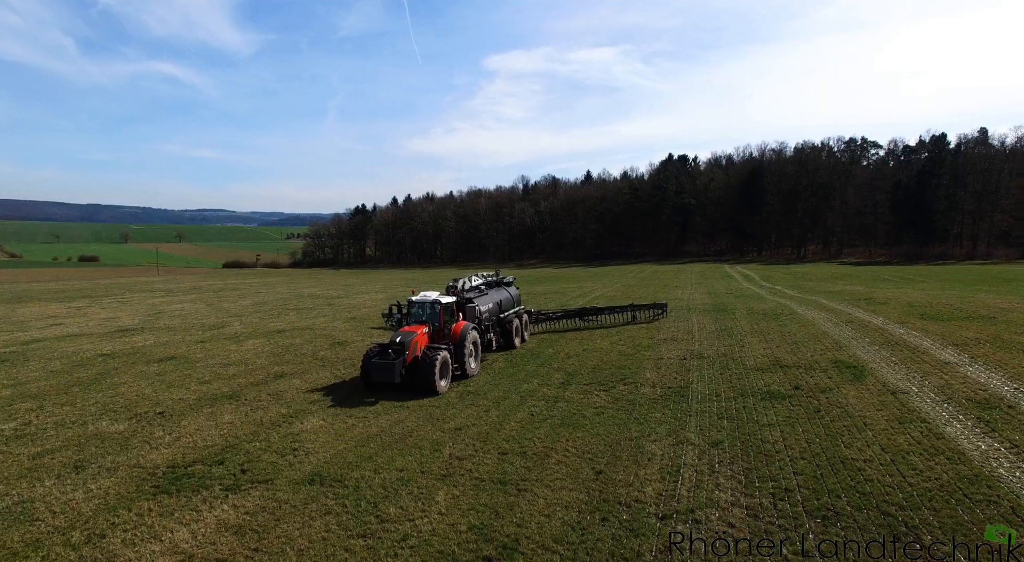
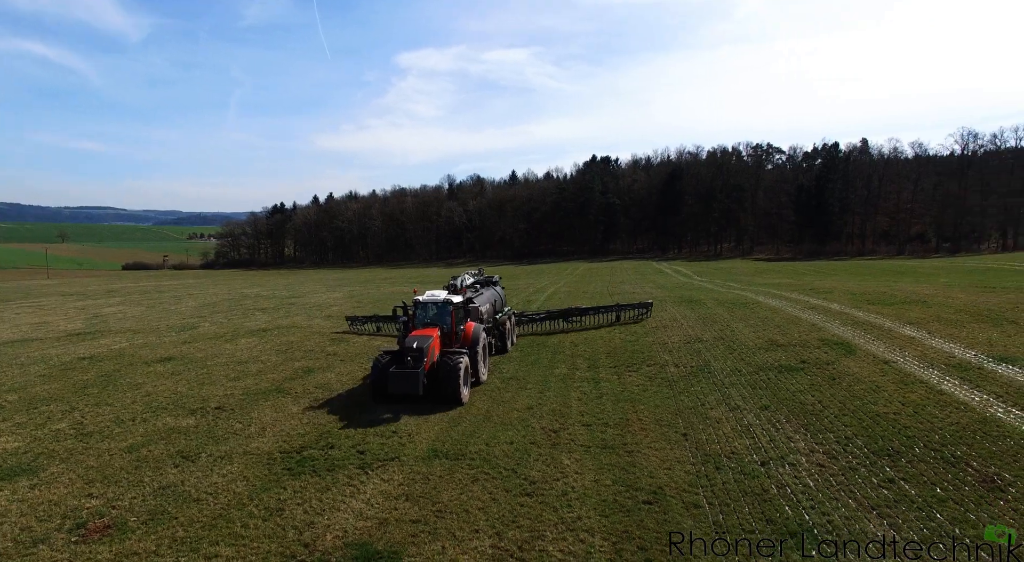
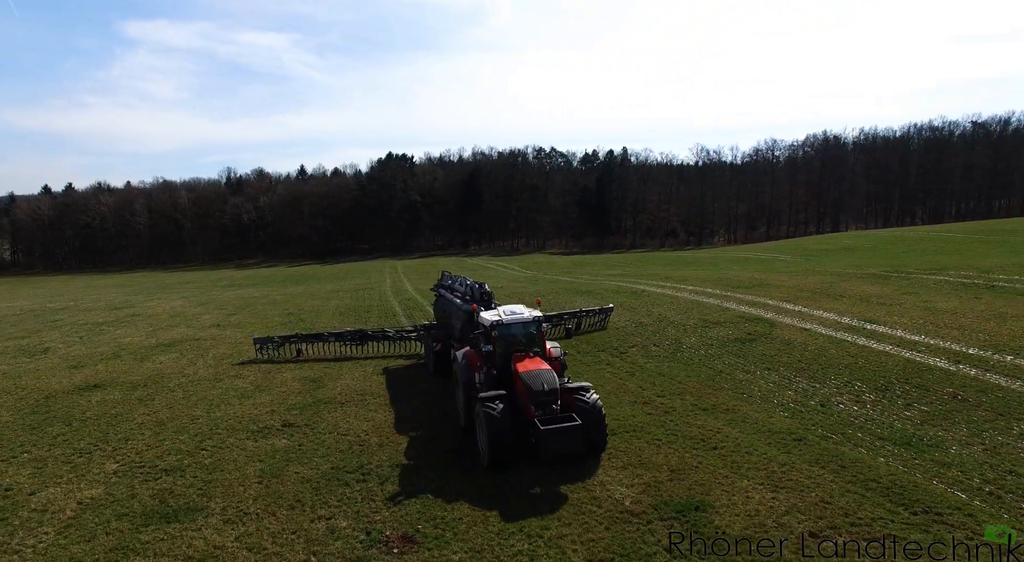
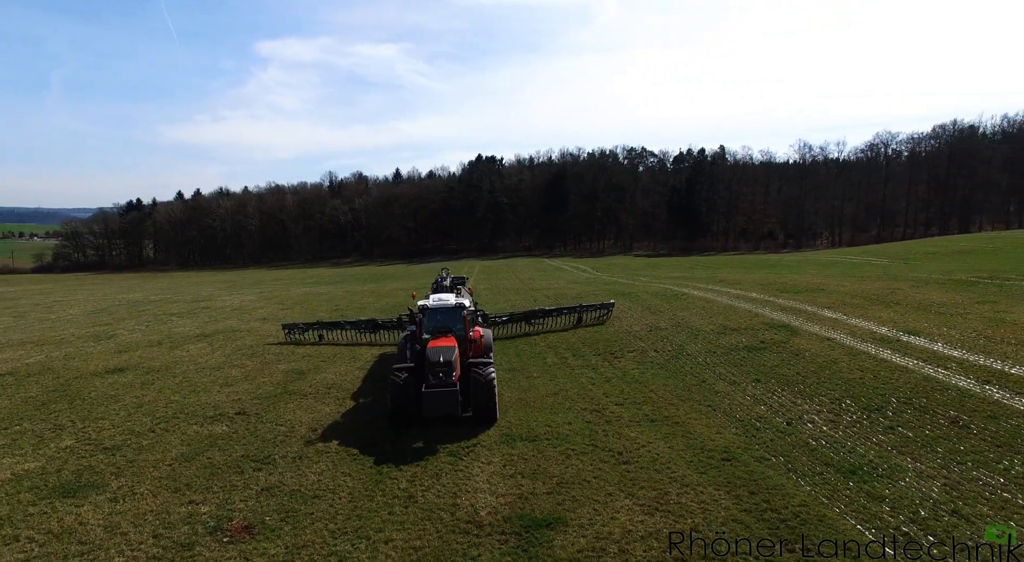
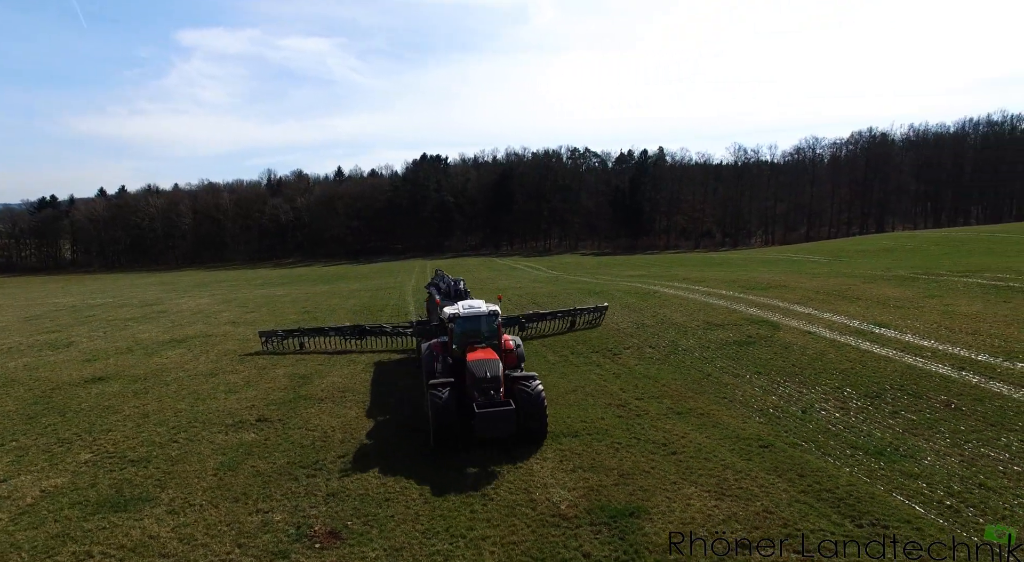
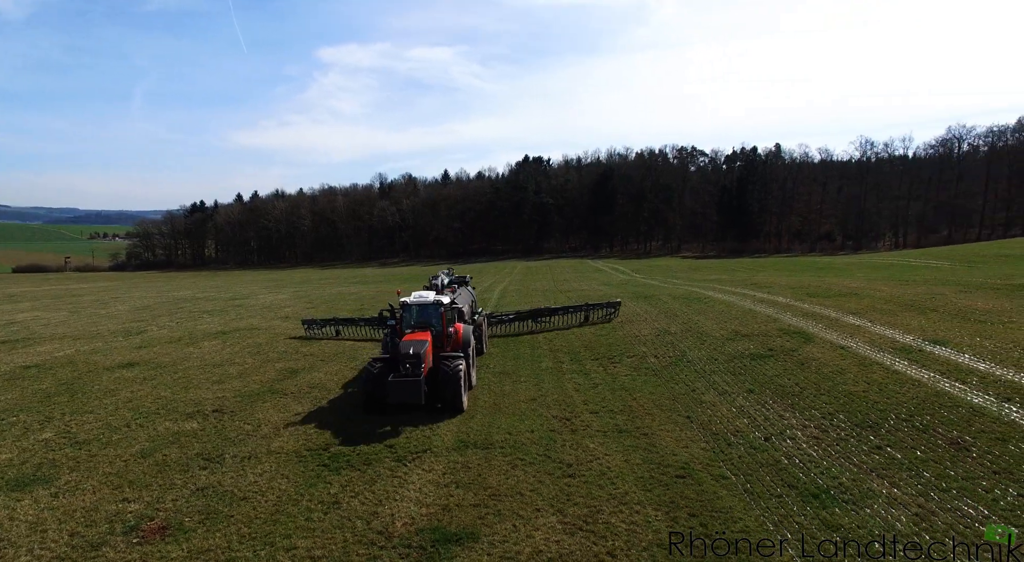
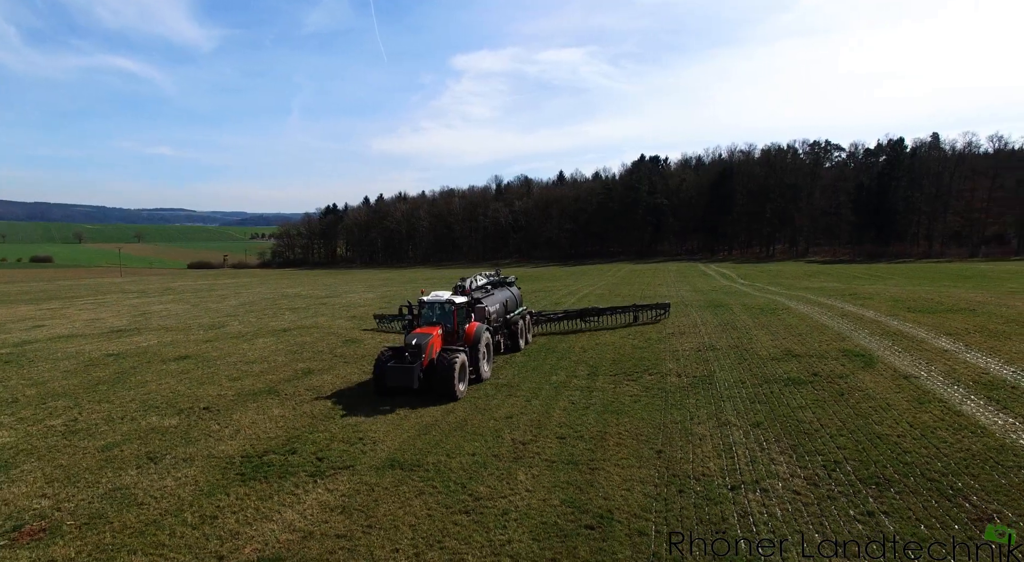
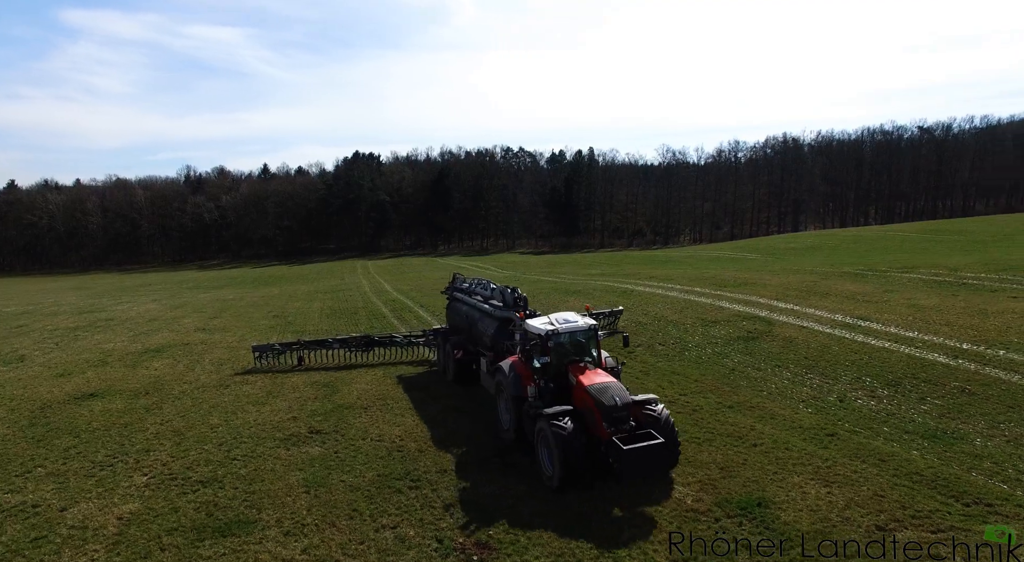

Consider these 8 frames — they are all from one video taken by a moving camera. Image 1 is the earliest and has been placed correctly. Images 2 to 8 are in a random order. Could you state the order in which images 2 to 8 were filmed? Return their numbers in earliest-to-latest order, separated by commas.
7, 2, 6, 4, 5, 3, 8
